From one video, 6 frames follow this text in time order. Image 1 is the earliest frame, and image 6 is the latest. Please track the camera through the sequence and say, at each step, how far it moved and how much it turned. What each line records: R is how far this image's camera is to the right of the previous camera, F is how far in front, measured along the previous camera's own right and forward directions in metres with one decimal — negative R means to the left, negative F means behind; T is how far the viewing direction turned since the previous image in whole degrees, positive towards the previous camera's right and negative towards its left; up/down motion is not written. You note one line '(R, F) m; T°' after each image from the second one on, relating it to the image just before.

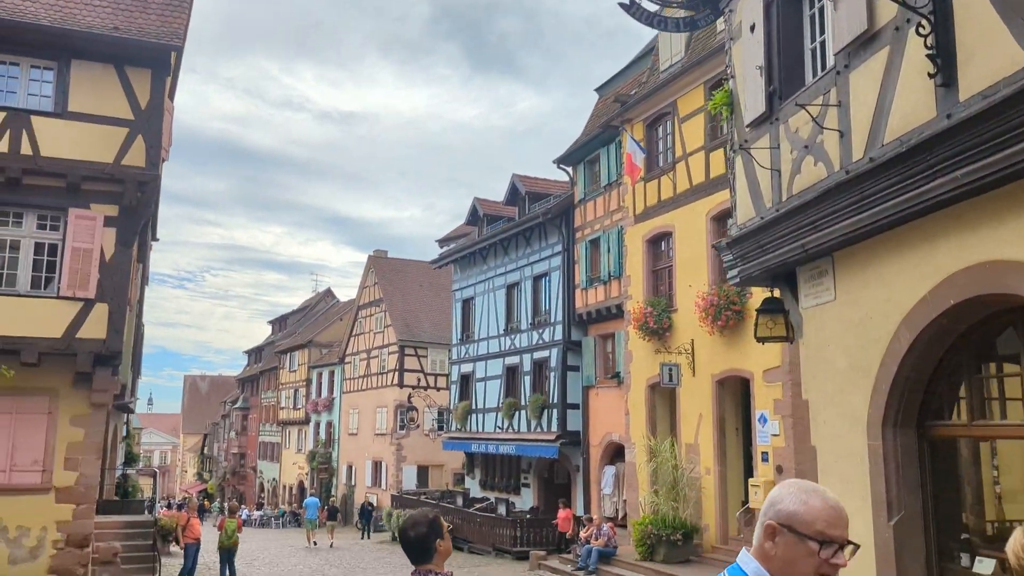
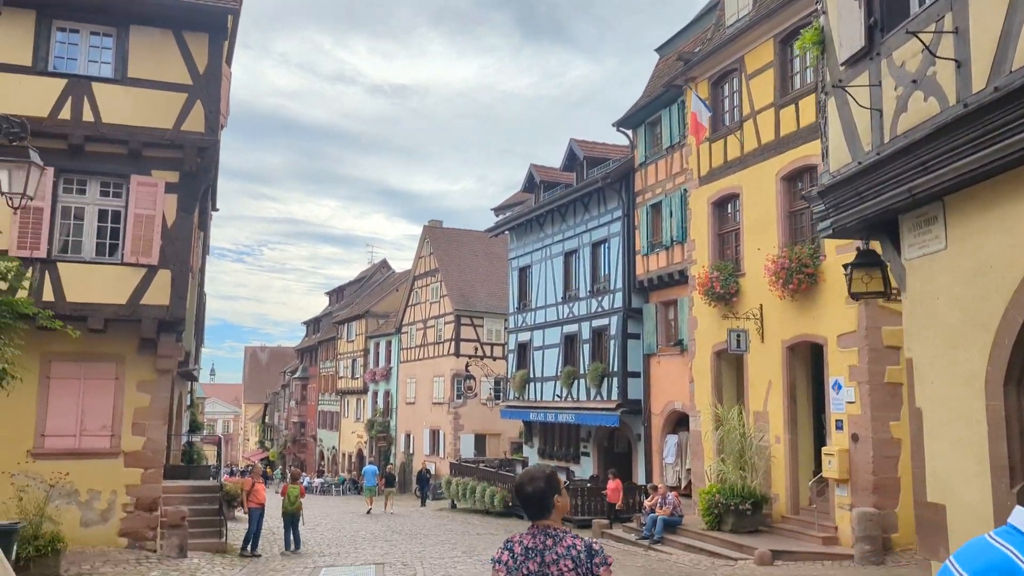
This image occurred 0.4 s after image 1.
(-0.2, +0.3) m; -3°
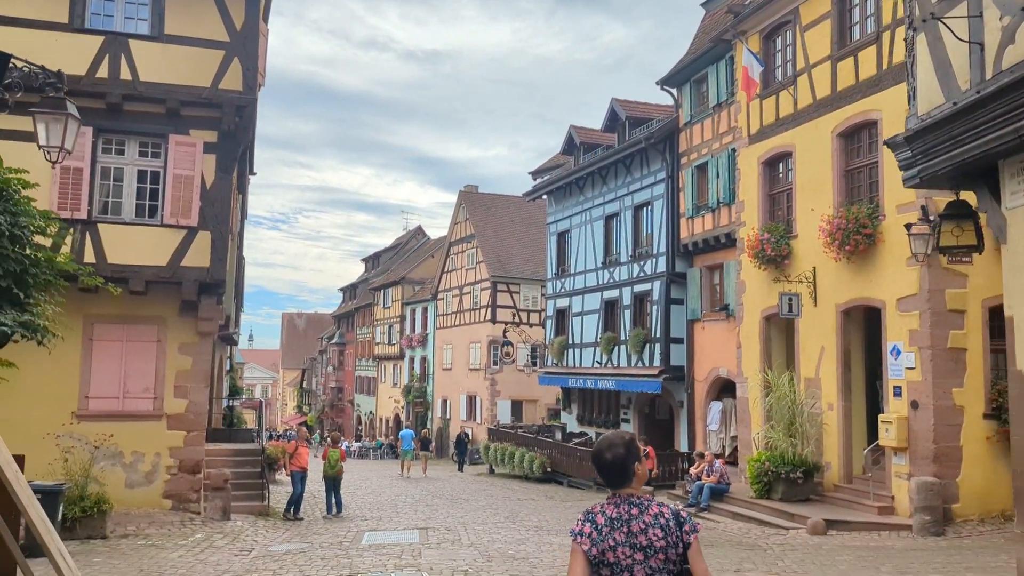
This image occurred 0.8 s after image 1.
(-0.2, +0.4) m; -2°
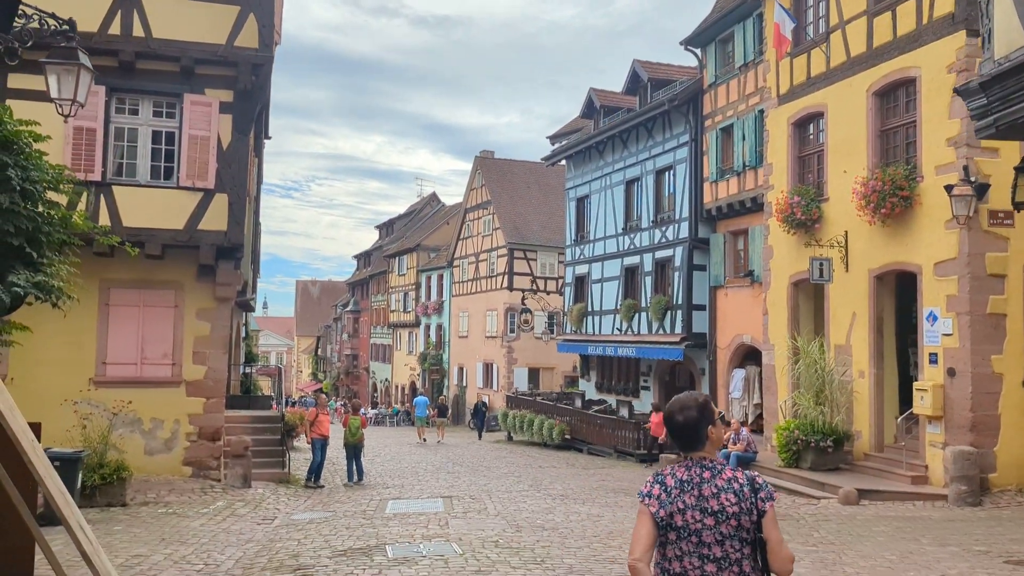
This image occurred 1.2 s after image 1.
(-0.2, +0.3) m; -1°
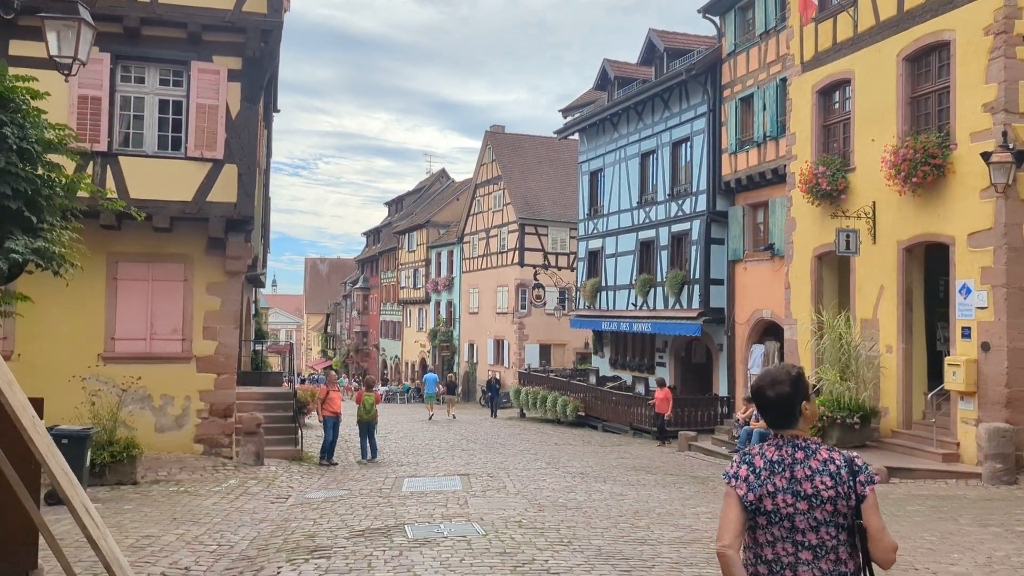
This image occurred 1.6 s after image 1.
(-0.1, +0.4) m; -1°
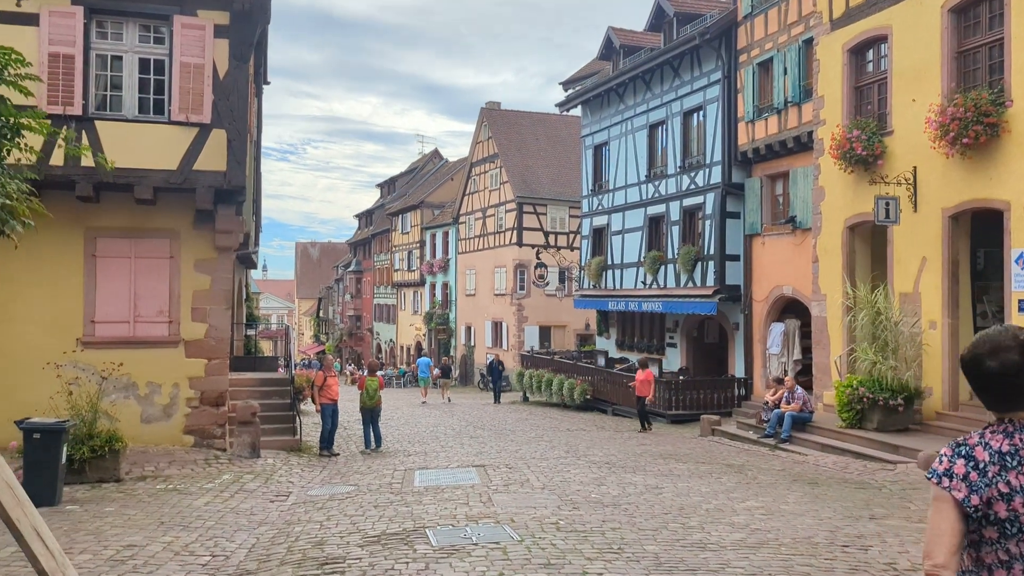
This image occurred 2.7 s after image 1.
(-0.4, +1.1) m; +1°
